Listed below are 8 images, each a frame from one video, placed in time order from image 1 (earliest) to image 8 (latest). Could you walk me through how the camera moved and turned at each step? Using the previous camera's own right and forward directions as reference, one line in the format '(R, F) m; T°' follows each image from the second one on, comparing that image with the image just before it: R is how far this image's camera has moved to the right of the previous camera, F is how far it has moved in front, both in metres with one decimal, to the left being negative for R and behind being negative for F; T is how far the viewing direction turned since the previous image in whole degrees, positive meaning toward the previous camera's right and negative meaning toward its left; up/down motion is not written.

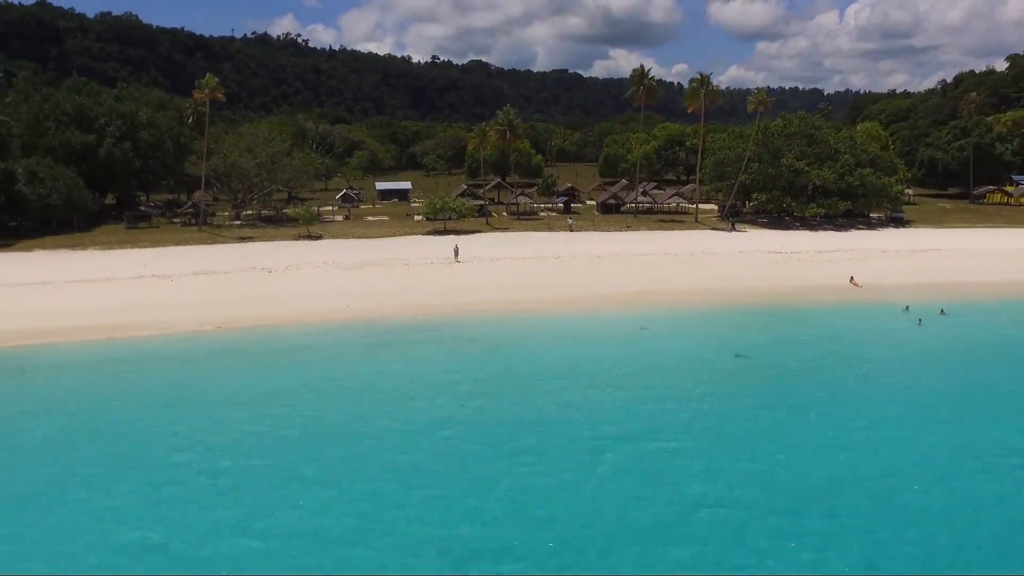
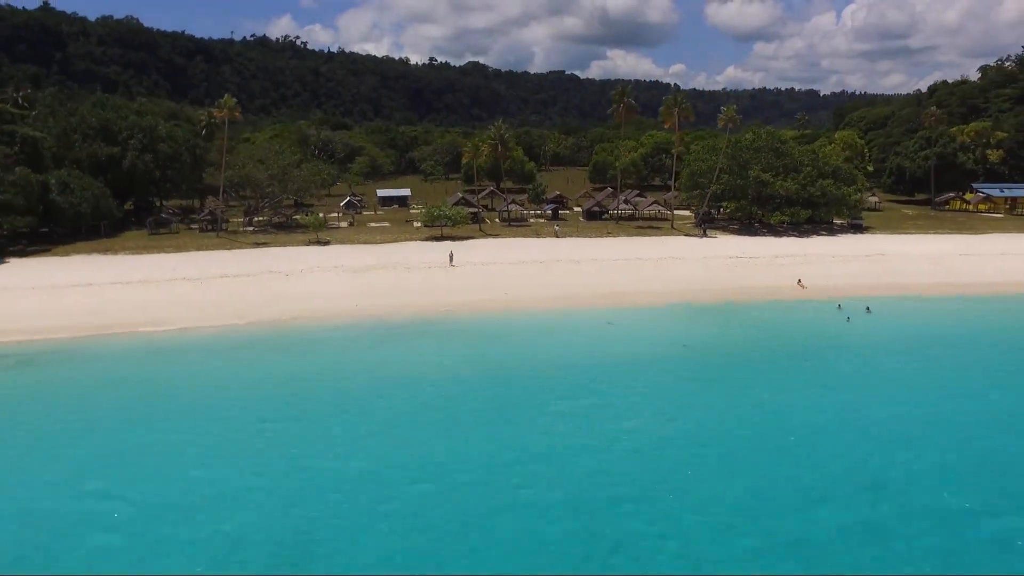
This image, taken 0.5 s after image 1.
(+0.4, -3.5) m; 0°
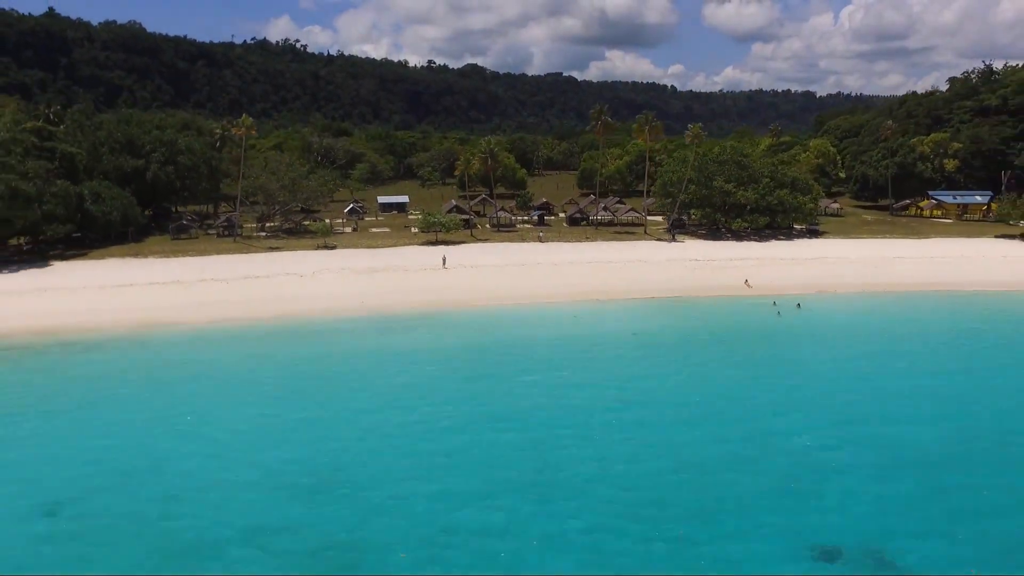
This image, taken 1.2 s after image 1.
(+0.6, -4.4) m; 0°
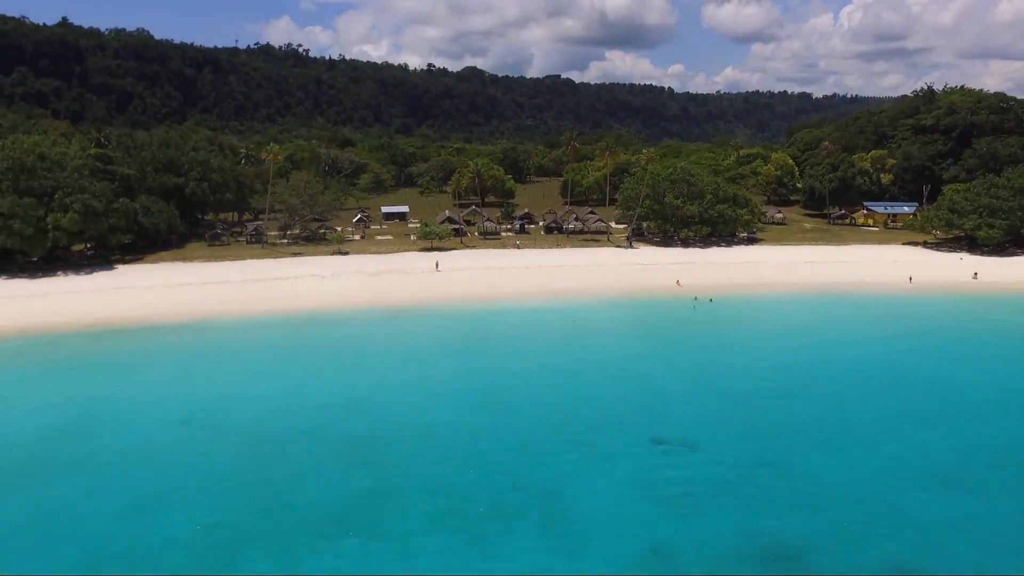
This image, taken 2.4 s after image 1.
(+1.2, -8.5) m; 0°
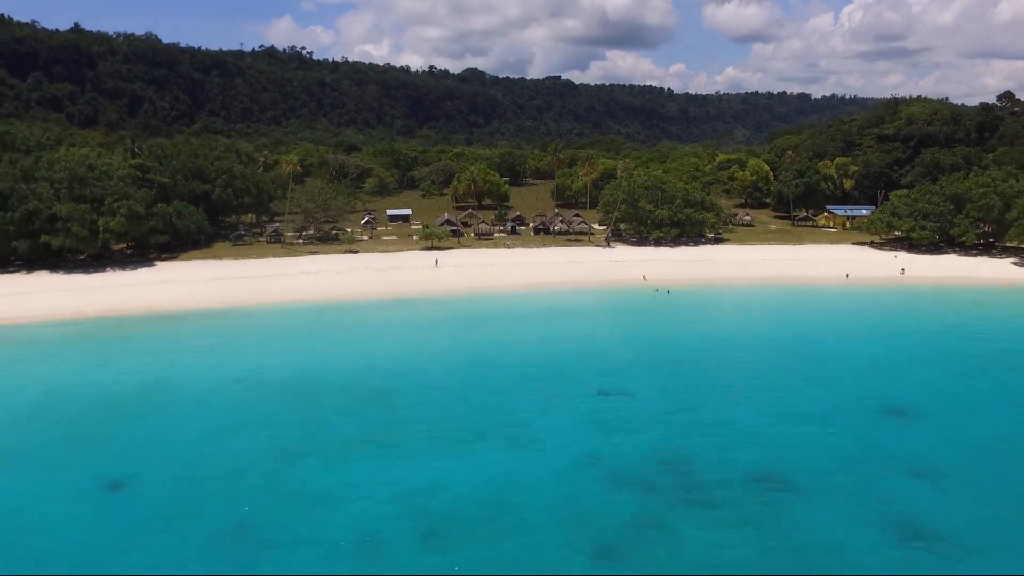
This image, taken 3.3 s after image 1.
(+0.8, -6.7) m; 0°
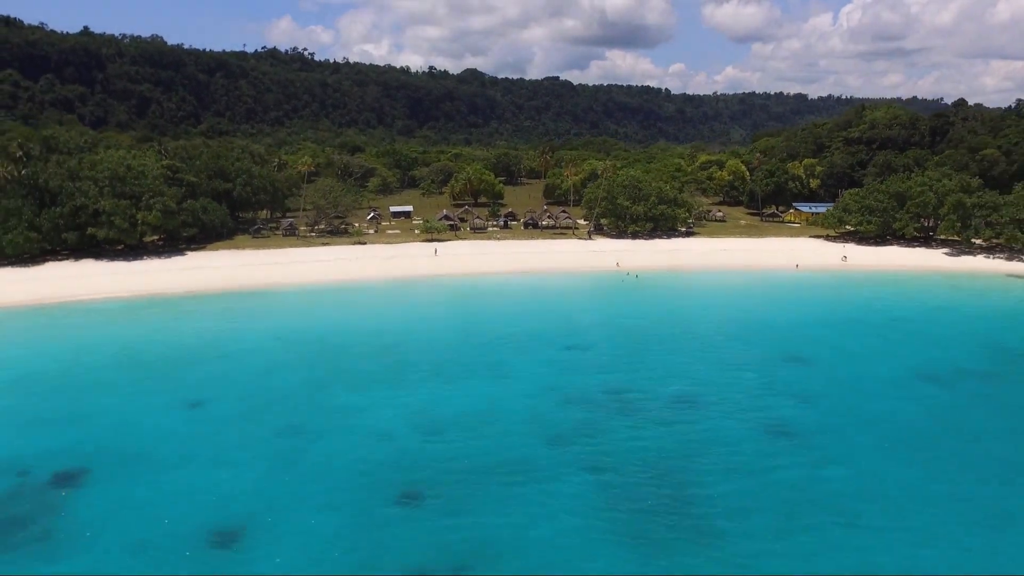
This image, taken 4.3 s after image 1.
(+0.7, -6.8) m; 0°
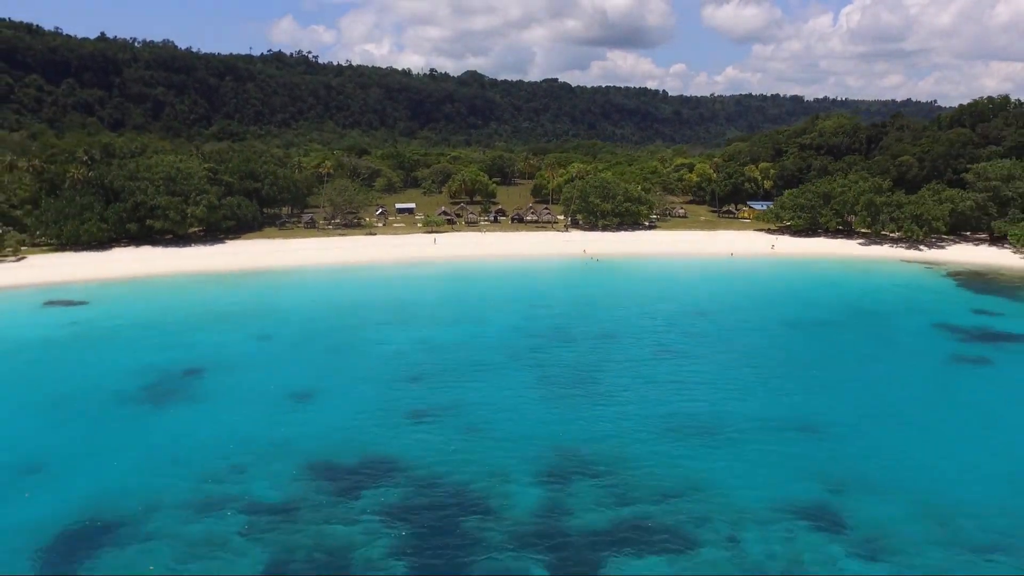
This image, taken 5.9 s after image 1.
(+1.4, -11.7) m; 0°
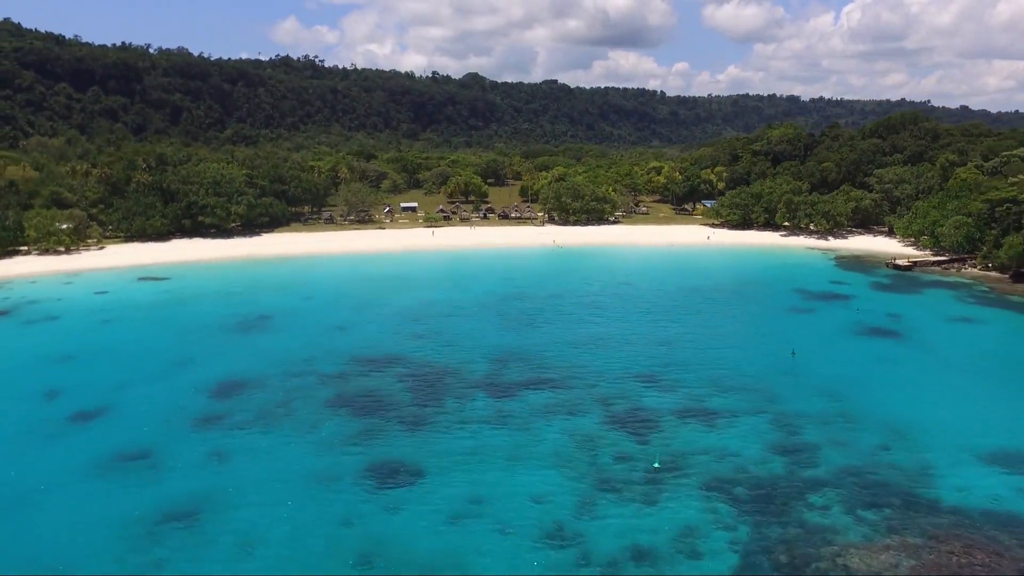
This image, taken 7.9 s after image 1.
(+2.1, -15.2) m; 0°
